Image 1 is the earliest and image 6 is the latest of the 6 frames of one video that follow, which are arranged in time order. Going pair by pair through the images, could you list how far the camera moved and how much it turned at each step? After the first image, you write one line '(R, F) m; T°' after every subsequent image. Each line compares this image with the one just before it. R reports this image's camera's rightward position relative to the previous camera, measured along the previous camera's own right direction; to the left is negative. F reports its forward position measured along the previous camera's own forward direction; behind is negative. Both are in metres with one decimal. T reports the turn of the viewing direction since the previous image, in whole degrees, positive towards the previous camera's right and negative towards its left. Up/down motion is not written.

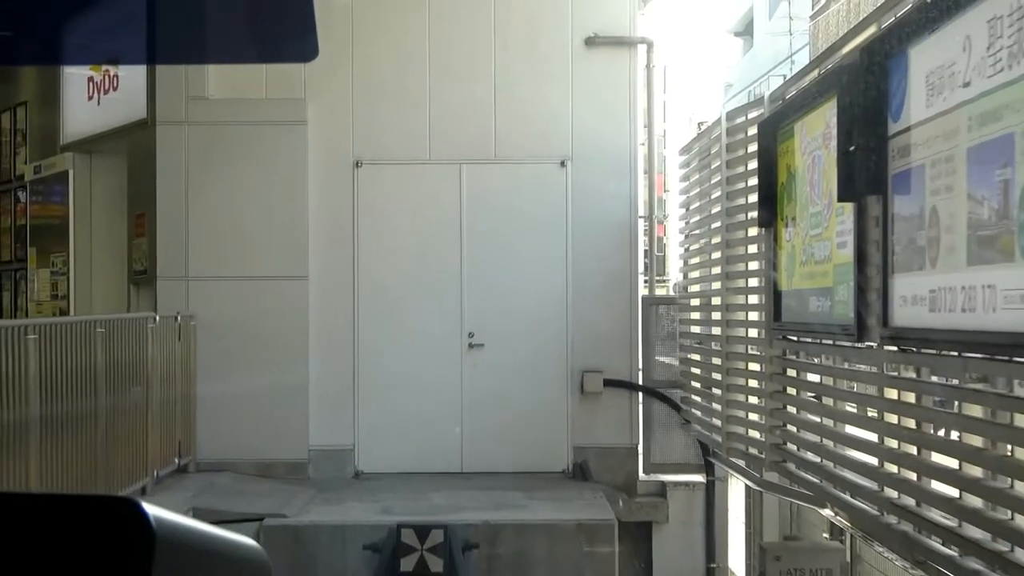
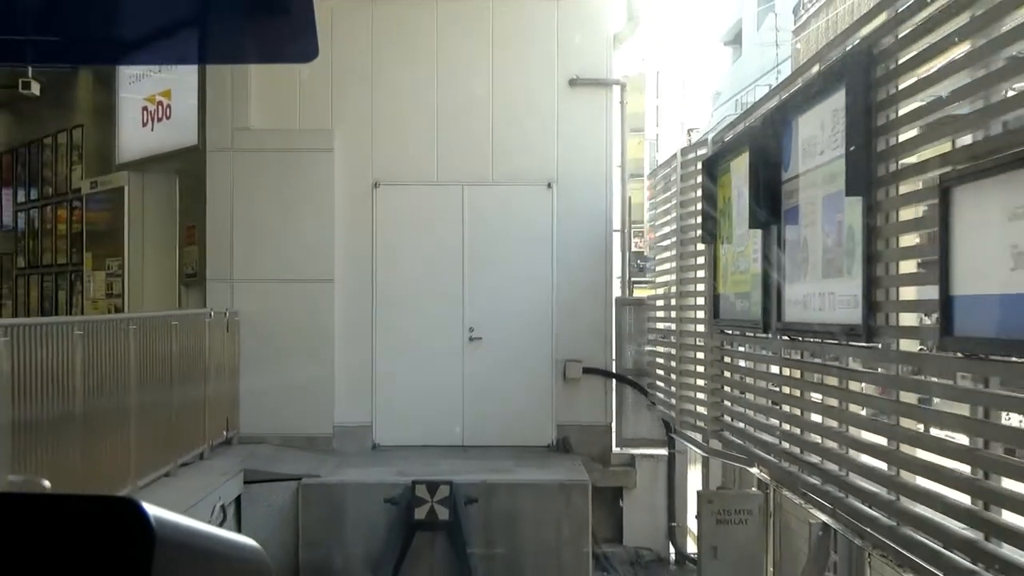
(0.0, -1.2) m; 0°
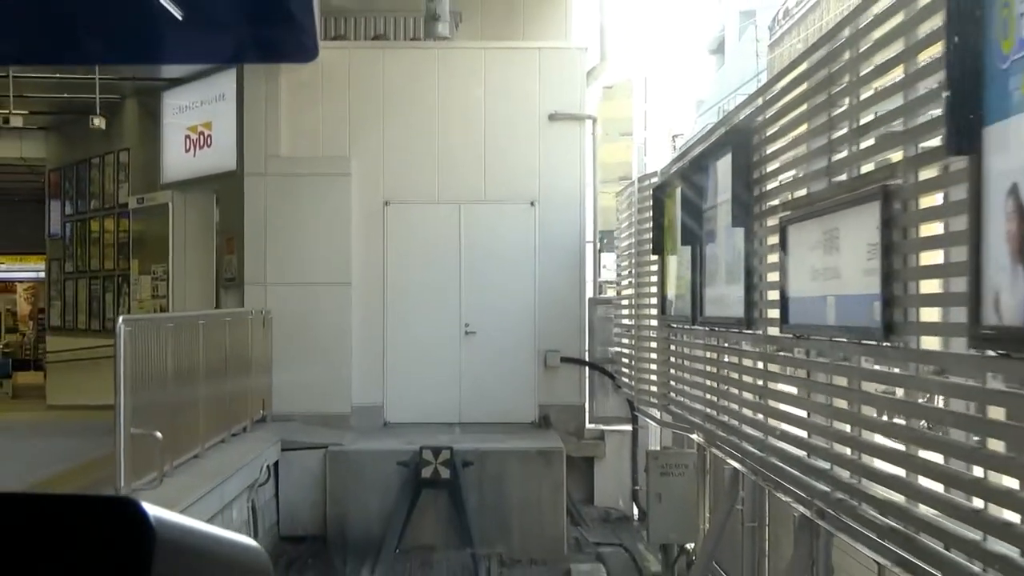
(0.0, -1.4) m; 0°
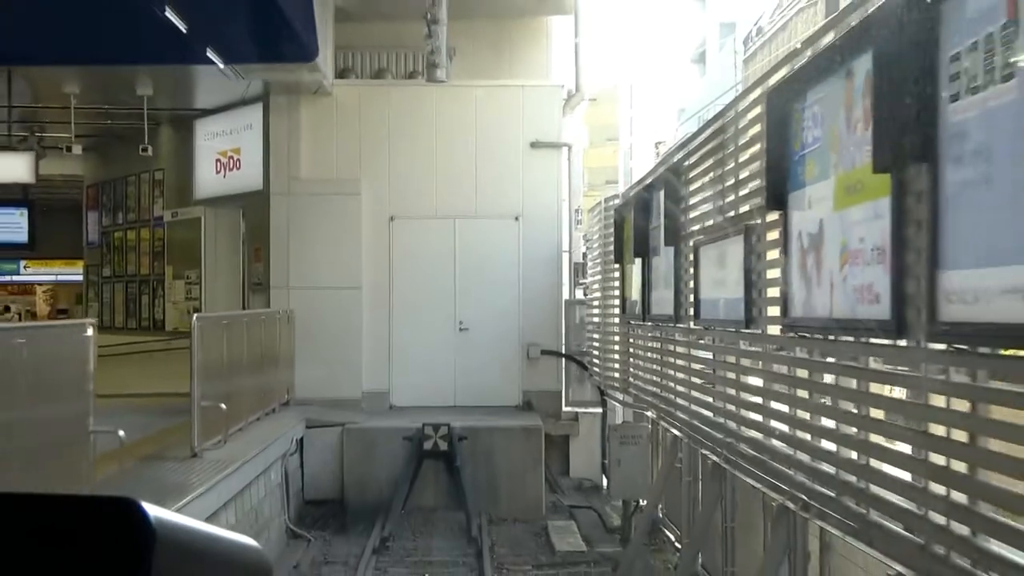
(0.0, -1.5) m; +1°
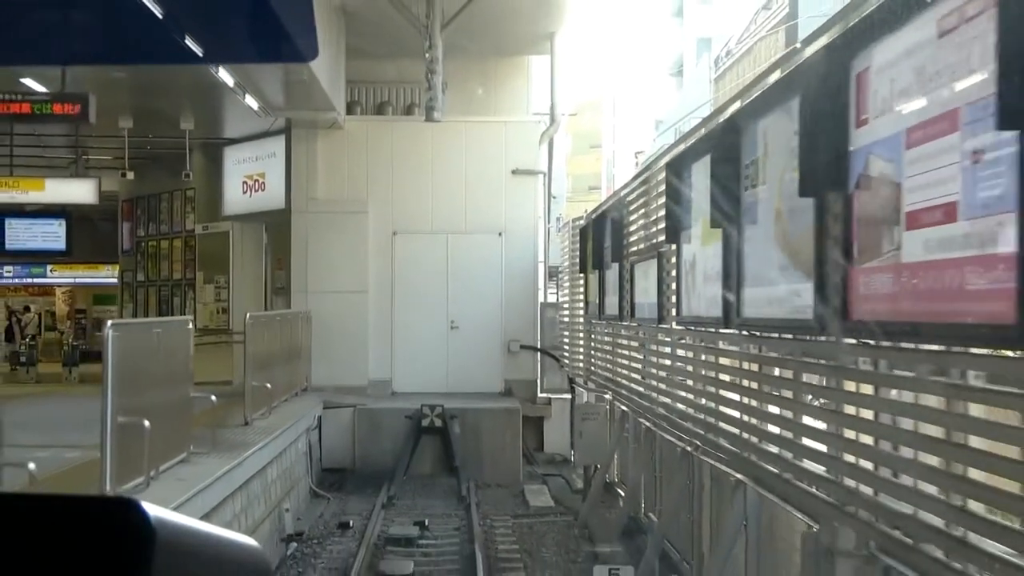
(0.0, -1.9) m; +1°
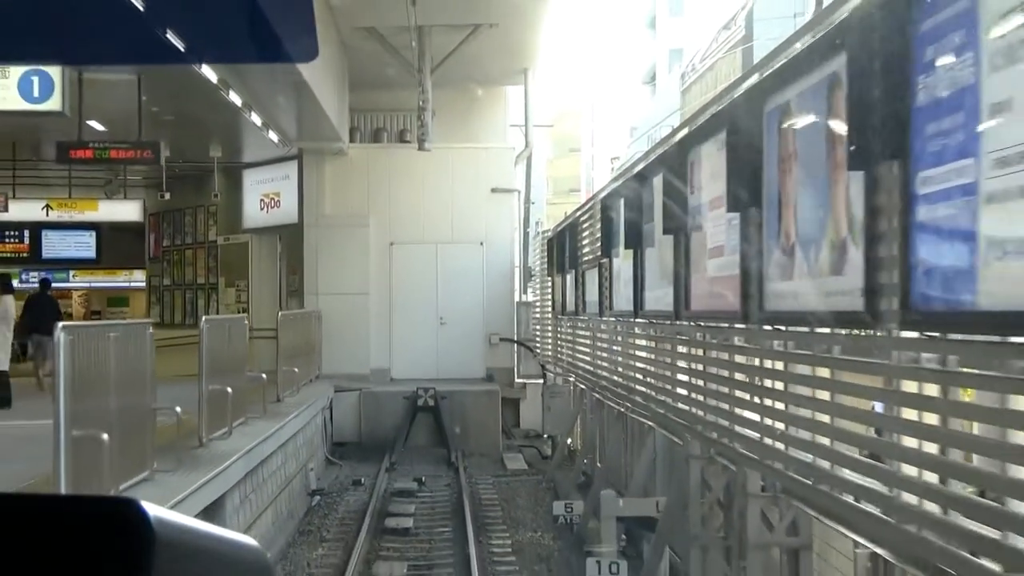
(+0.1, -2.2) m; +1°
